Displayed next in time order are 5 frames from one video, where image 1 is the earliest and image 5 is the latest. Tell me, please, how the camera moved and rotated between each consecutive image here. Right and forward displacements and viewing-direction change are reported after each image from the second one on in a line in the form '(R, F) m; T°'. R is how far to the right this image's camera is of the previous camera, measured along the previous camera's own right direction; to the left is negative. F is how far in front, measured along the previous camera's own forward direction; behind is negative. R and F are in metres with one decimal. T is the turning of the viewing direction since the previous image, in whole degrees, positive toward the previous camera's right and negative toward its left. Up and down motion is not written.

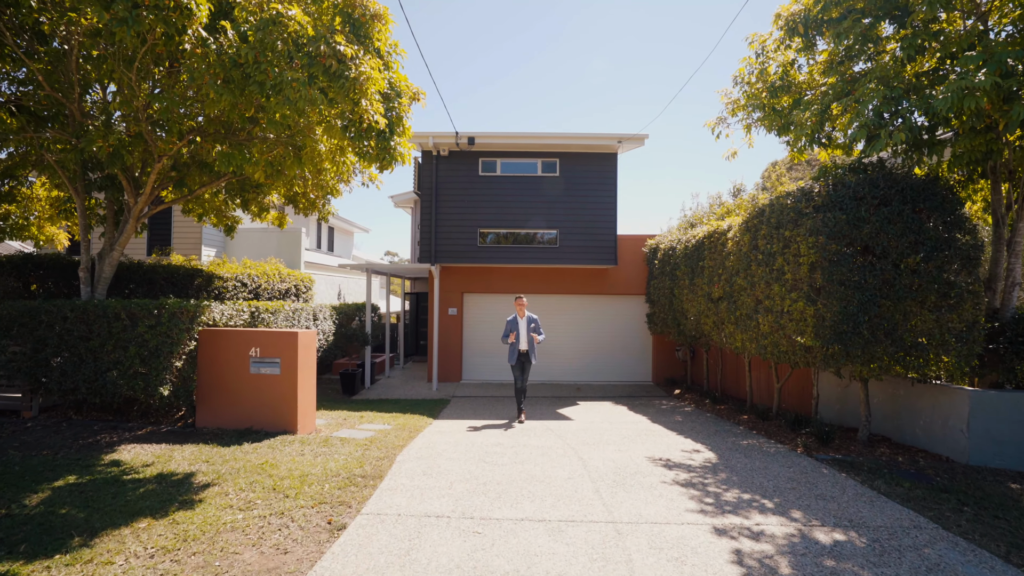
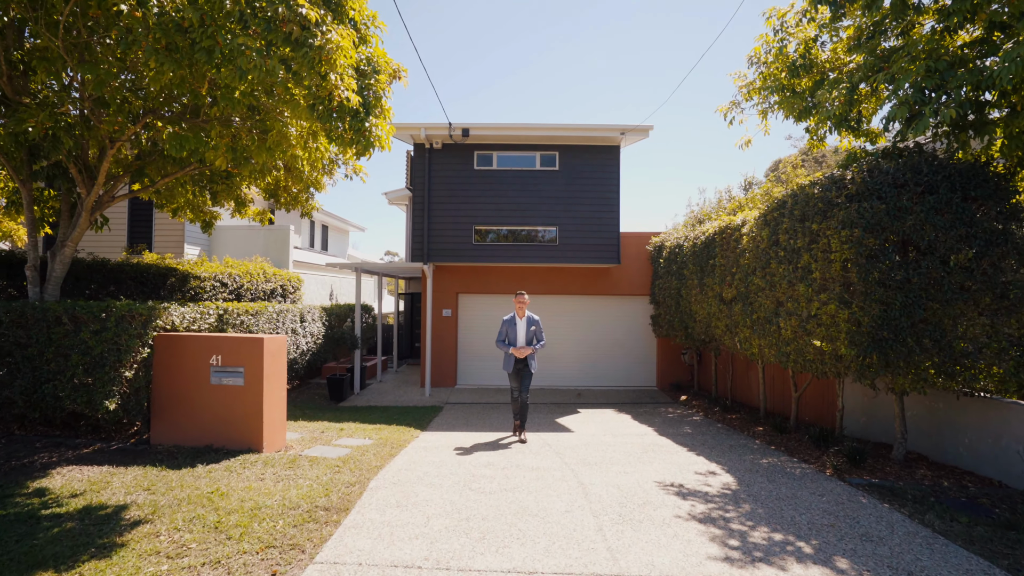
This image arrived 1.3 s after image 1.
(+0.1, +0.7) m; 0°
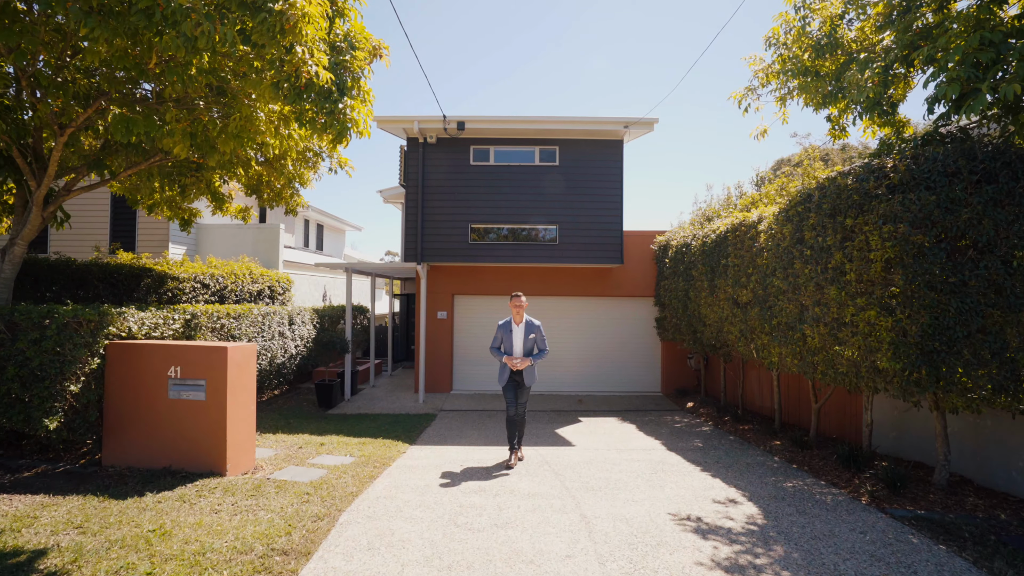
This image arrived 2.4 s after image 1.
(+0.1, +0.6) m; 0°
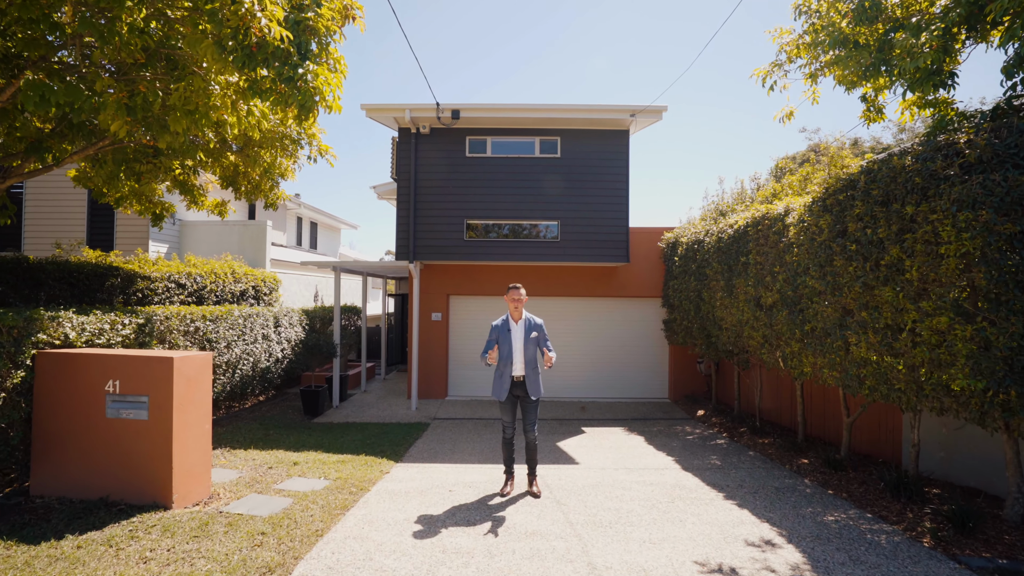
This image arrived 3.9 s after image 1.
(+0.1, +0.8) m; 0°
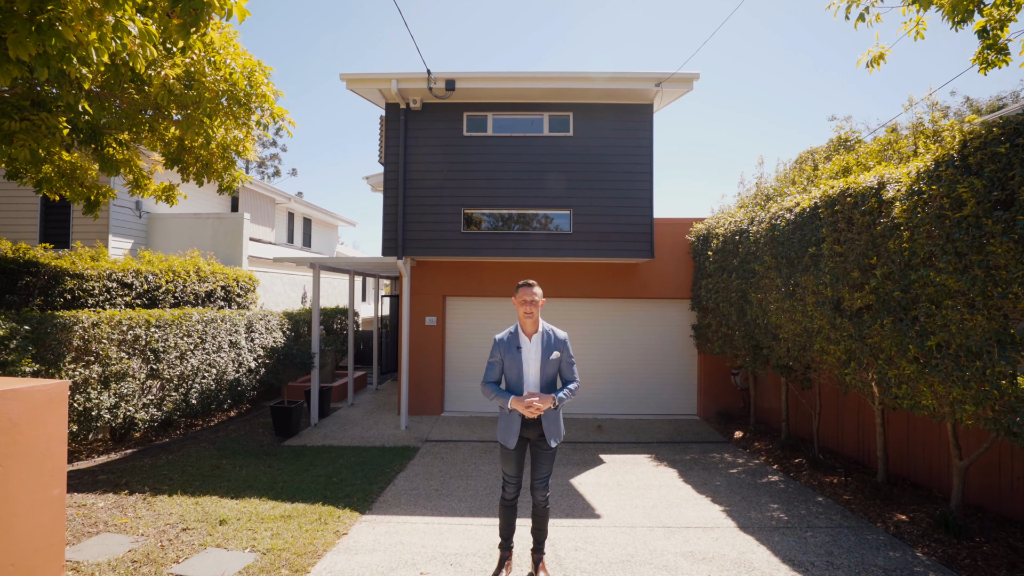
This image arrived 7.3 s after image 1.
(+0.1, +1.6) m; -1°
